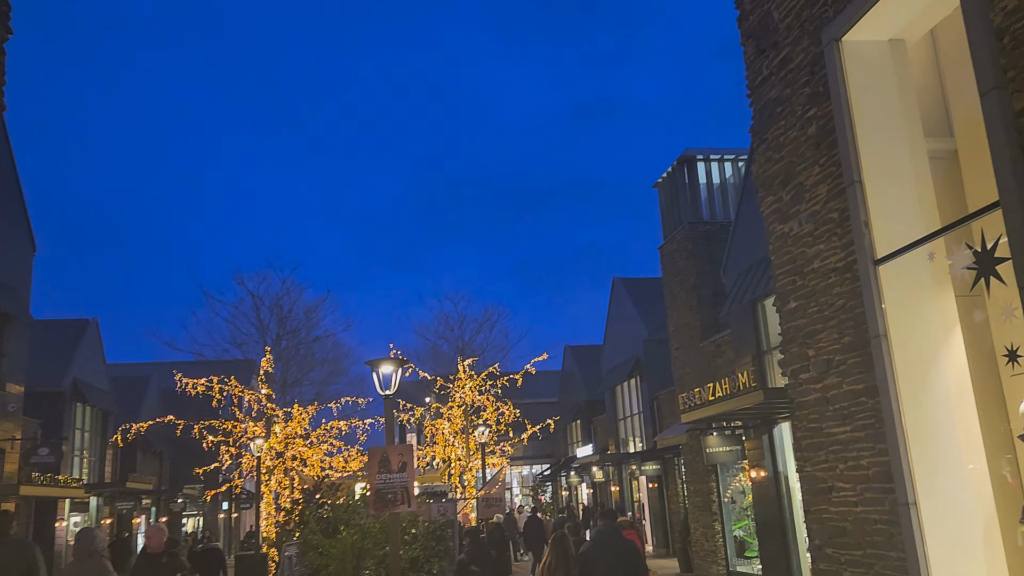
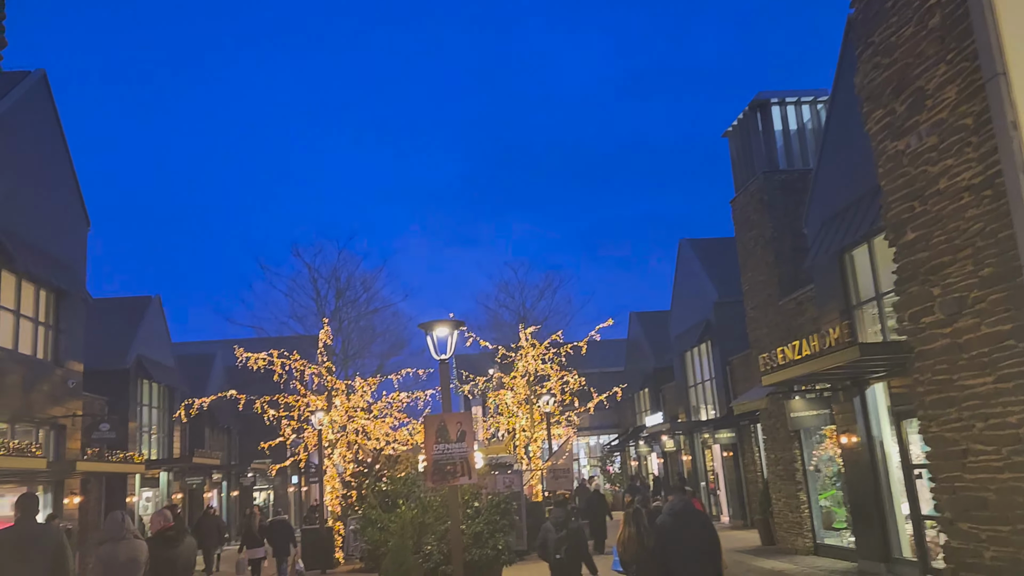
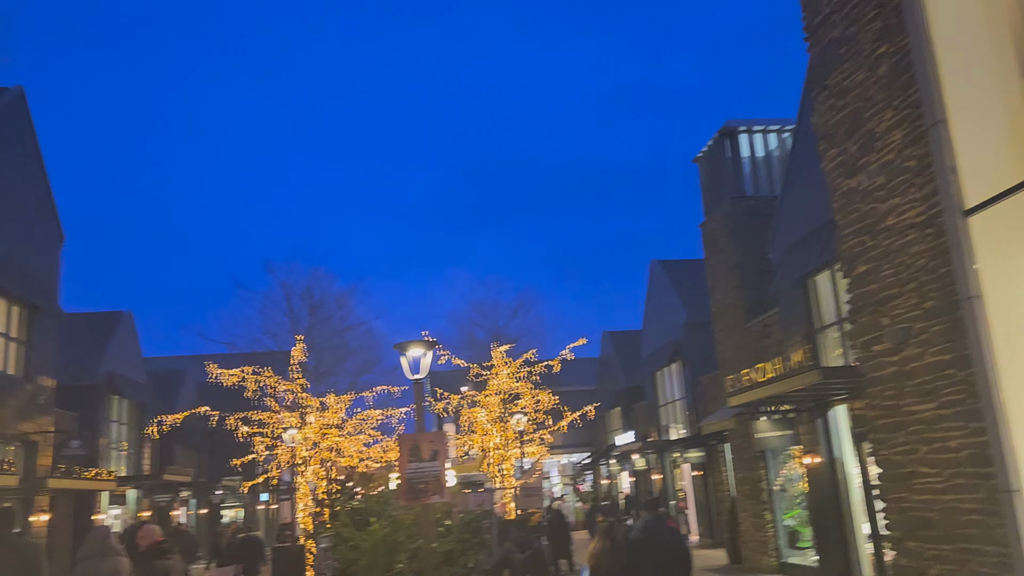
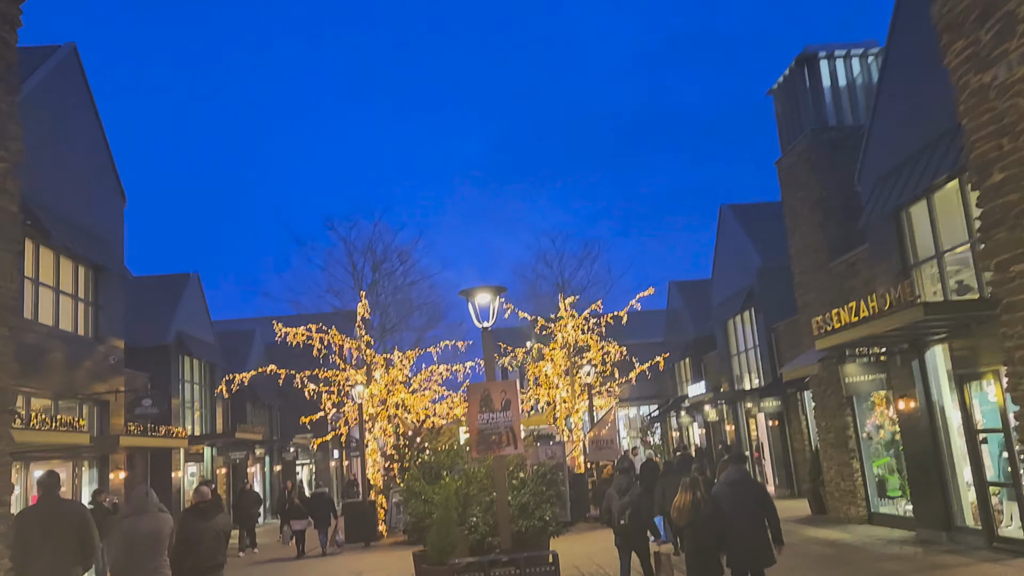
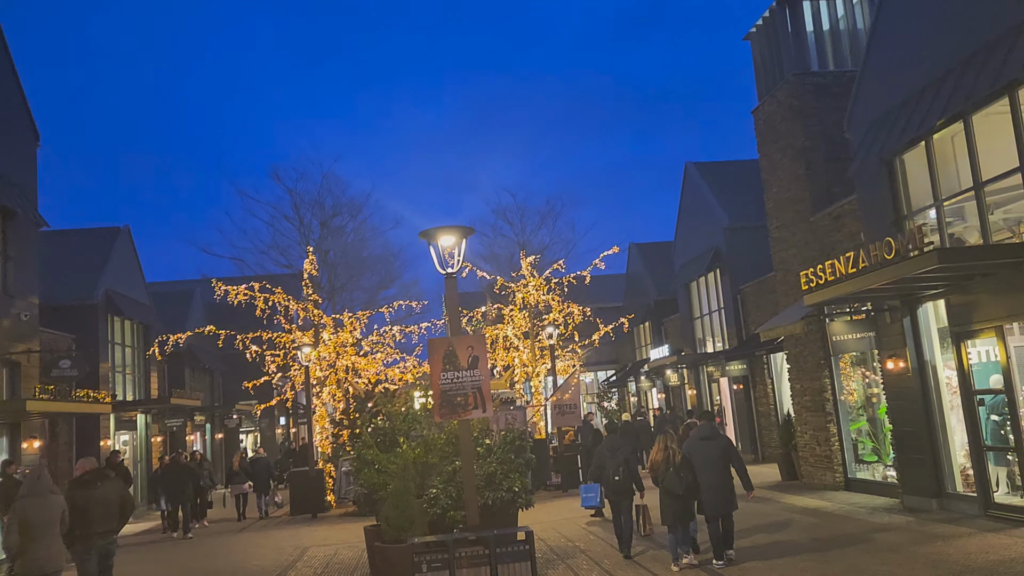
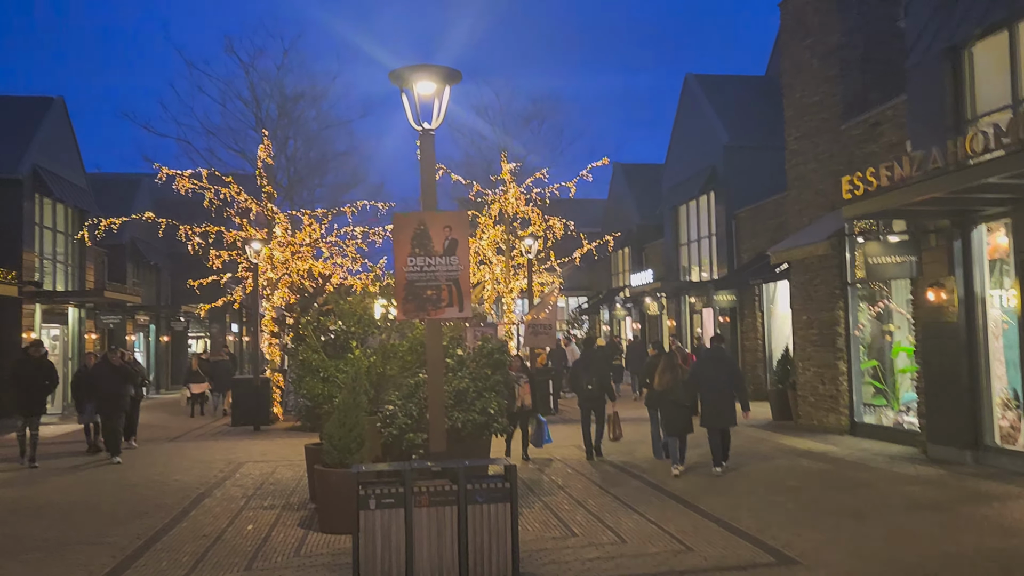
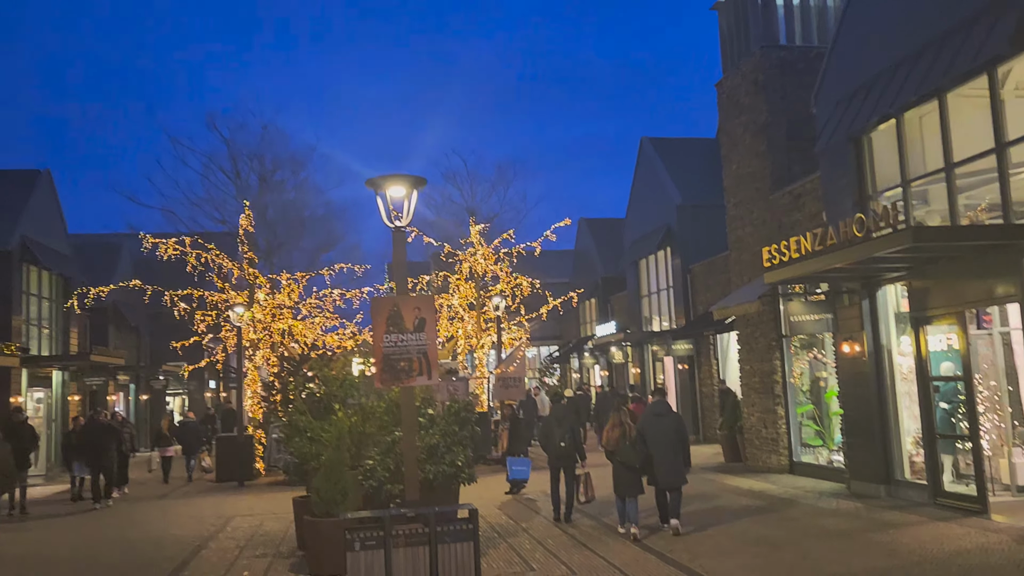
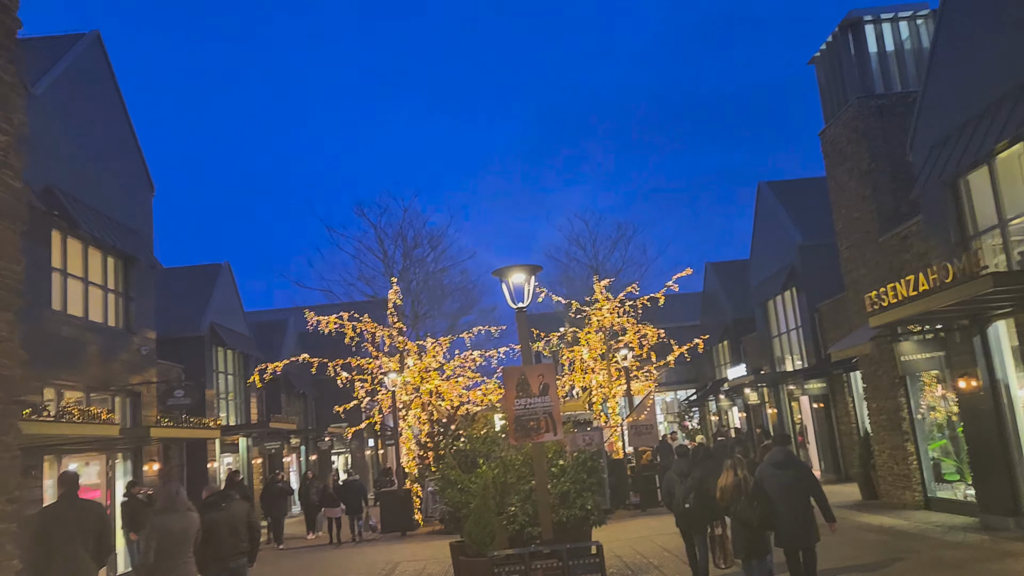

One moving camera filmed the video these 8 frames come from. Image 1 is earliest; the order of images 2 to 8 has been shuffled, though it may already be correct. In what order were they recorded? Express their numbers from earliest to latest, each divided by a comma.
3, 2, 4, 8, 5, 7, 6
